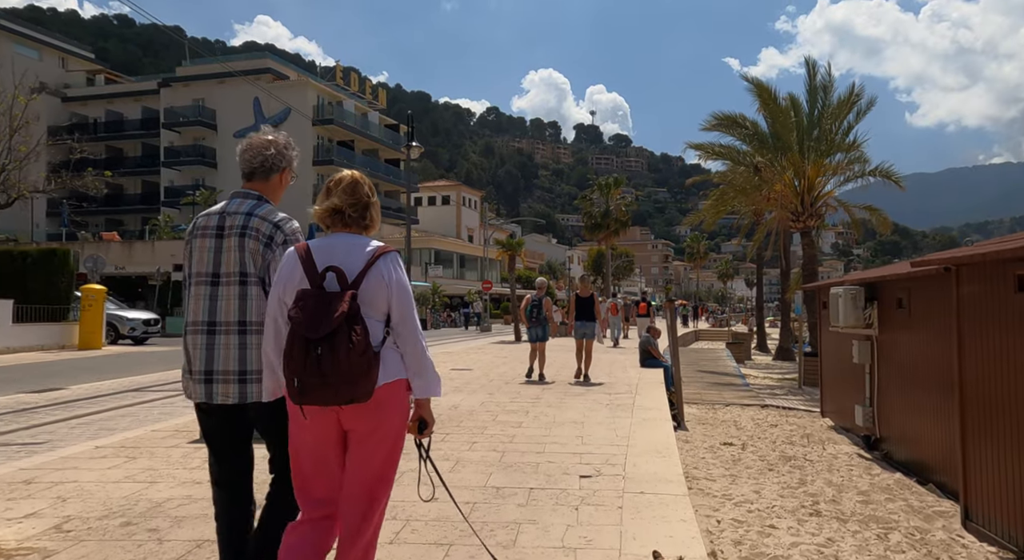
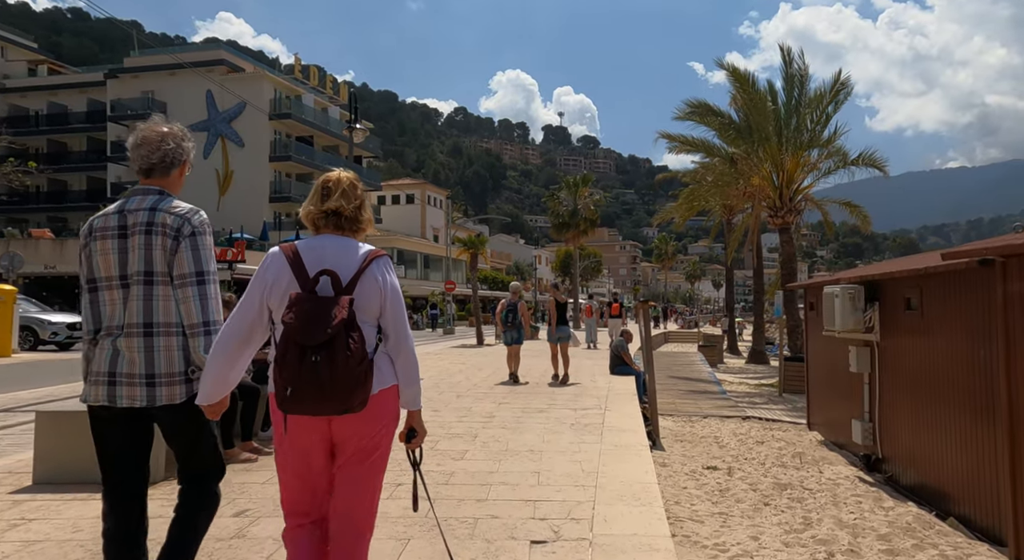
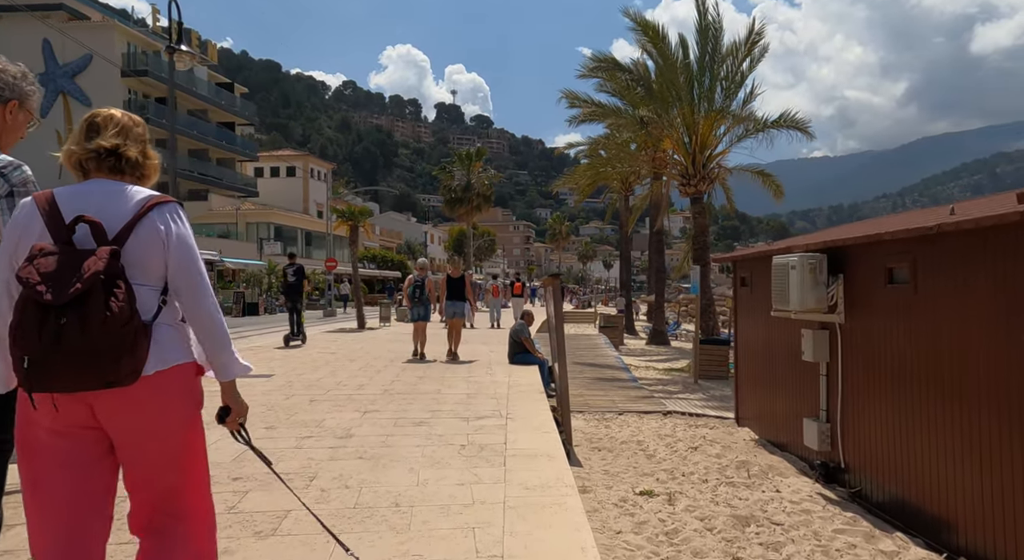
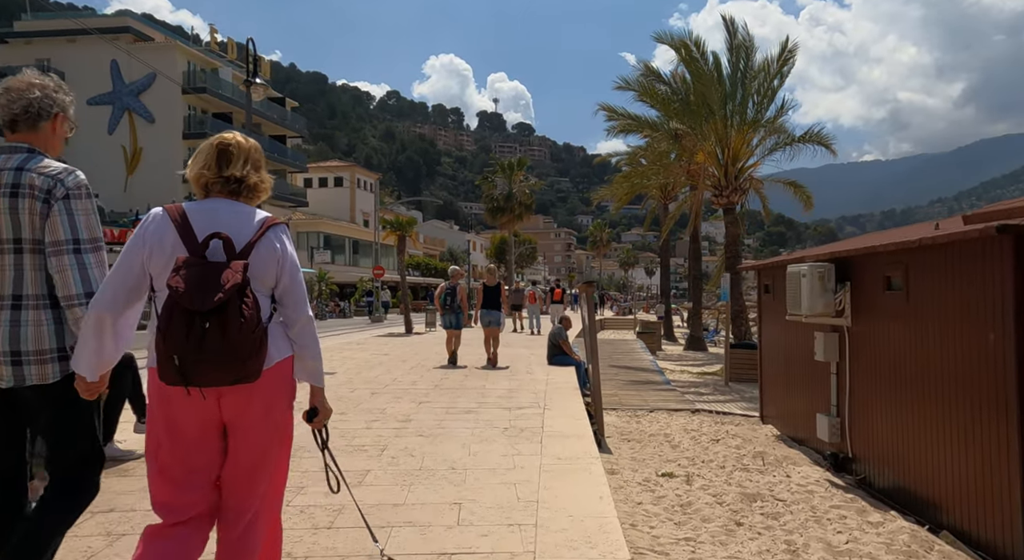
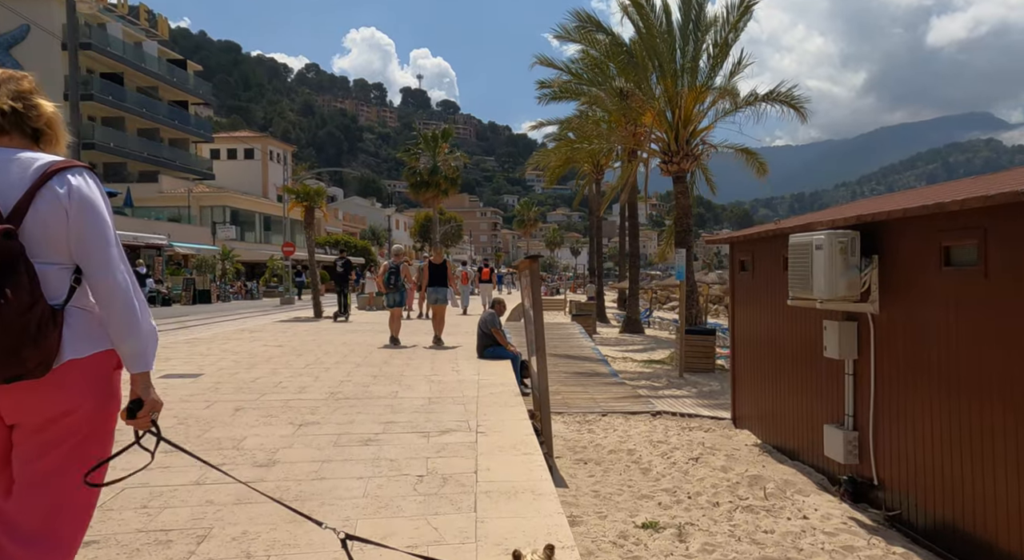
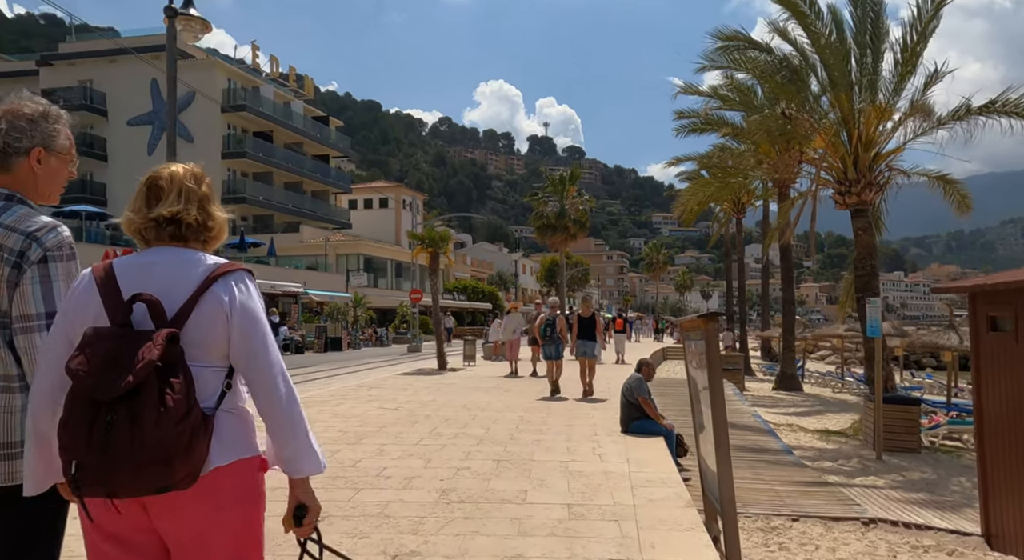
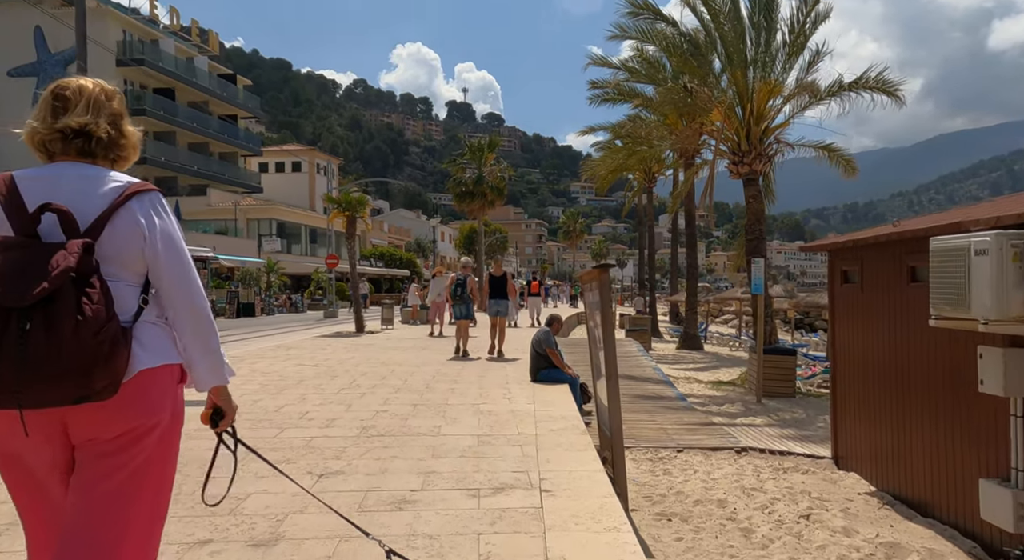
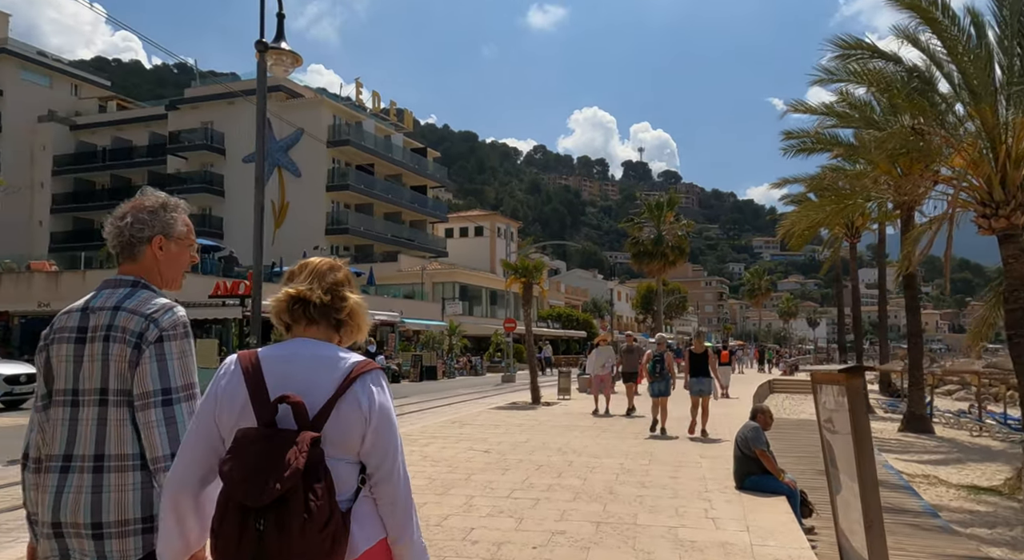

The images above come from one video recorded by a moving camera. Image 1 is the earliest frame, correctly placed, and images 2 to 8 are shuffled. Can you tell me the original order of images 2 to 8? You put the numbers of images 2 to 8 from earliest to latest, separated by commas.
2, 4, 3, 5, 7, 6, 8
